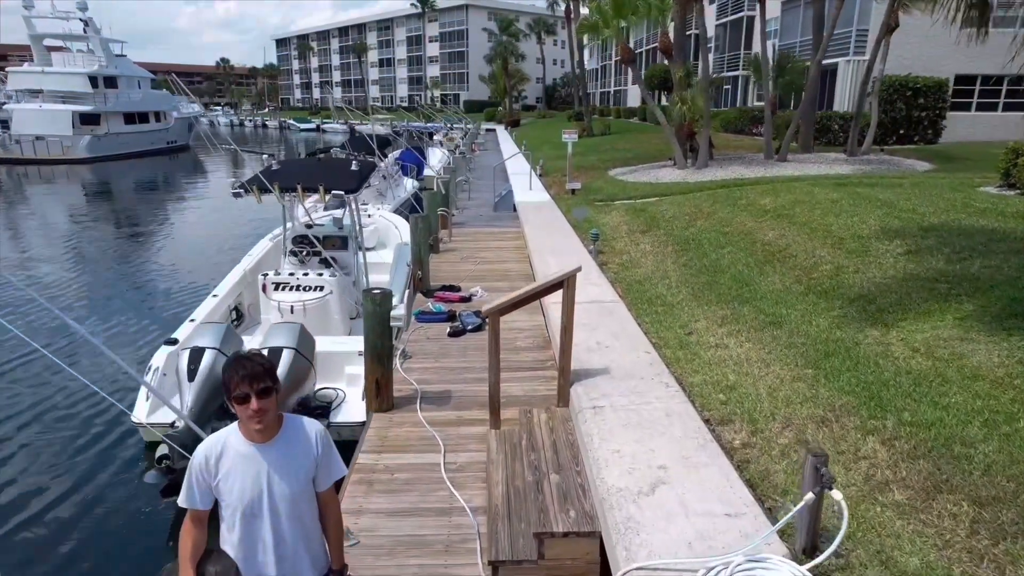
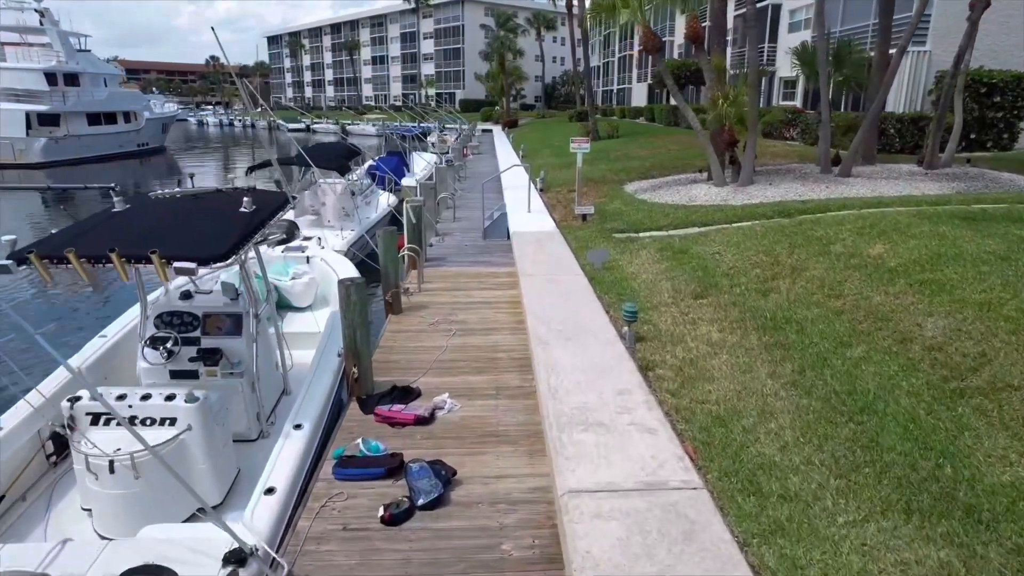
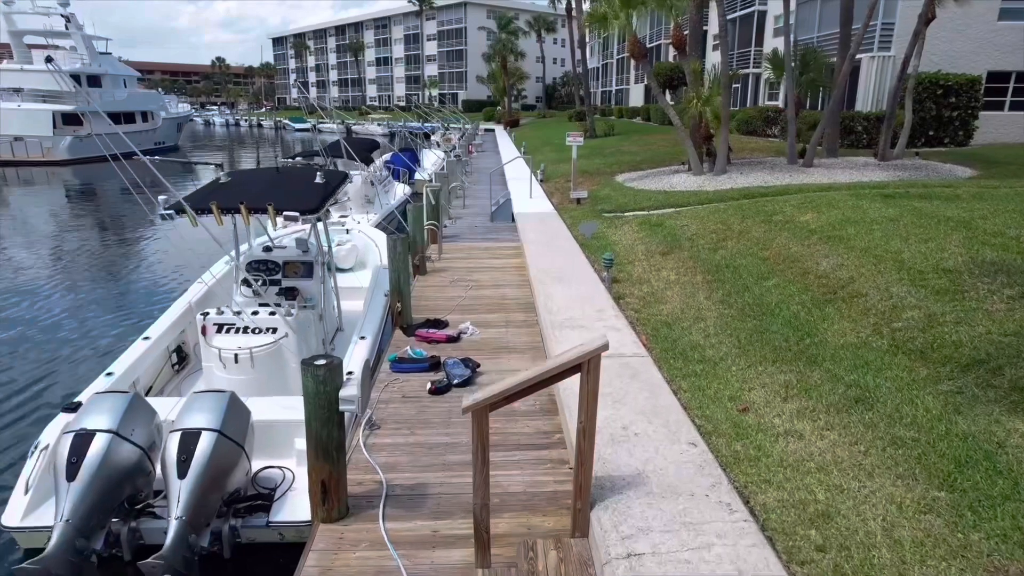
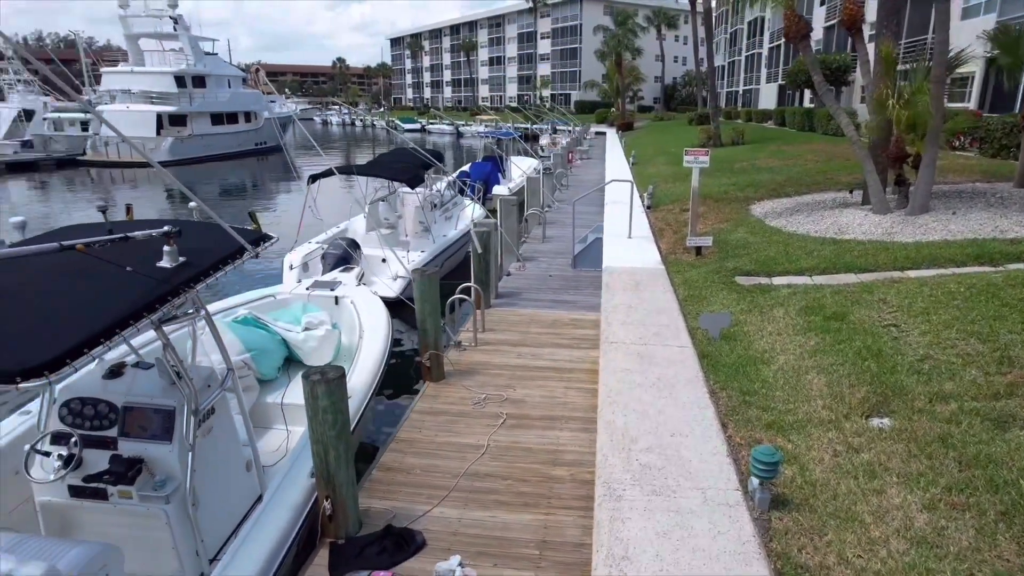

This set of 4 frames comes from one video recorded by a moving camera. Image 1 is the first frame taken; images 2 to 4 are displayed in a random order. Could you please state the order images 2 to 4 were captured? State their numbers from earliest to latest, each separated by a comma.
3, 2, 4
